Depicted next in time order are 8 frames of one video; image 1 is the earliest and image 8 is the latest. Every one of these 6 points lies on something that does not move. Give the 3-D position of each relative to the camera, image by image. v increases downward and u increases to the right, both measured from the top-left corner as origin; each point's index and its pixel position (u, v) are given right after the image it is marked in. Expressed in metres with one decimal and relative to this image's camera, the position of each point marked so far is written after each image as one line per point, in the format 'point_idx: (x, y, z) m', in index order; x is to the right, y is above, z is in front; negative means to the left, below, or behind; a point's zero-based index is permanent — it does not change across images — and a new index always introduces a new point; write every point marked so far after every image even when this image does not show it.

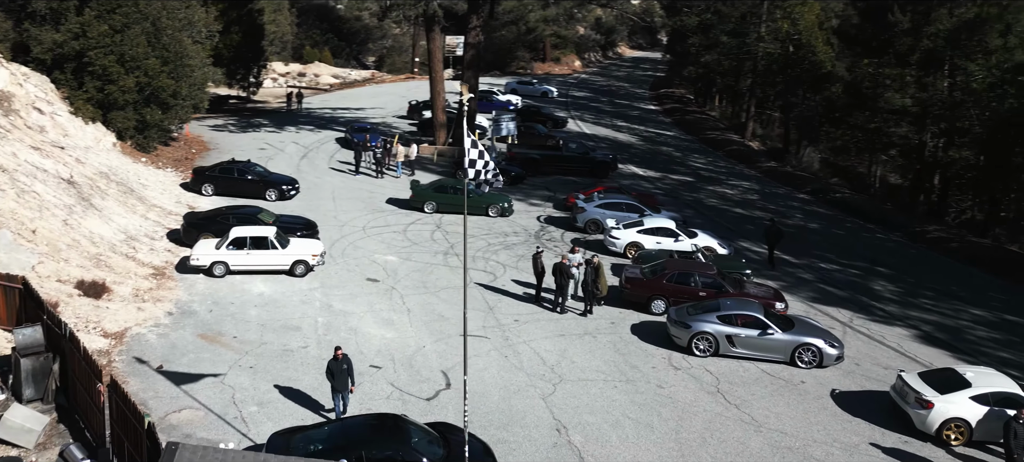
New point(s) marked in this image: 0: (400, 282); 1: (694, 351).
0: (-2.4, -1.1, +16.1) m
1: (+3.4, -2.2, +13.9) m
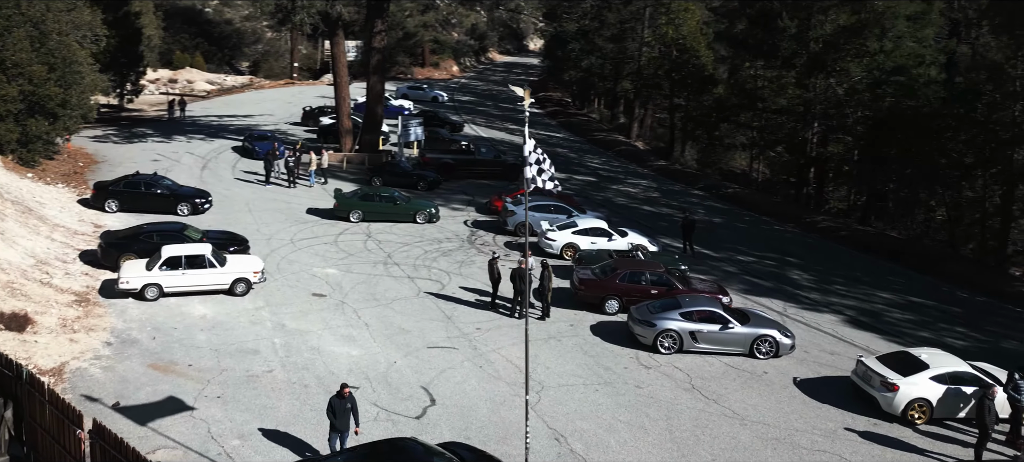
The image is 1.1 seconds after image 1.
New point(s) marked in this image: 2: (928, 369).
0: (-3.3, -1.3, +15.3) m
1: (+2.7, -2.2, +14.1) m
2: (+6.9, -2.3, +12.5) m
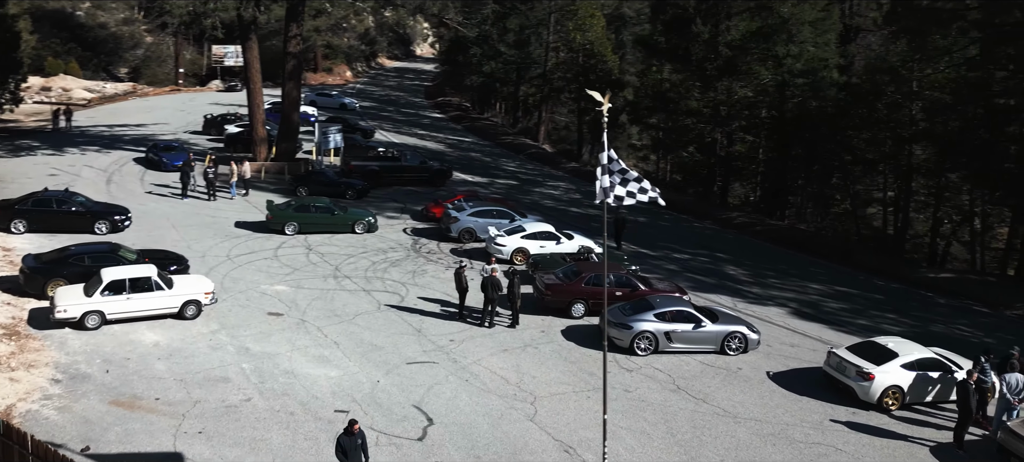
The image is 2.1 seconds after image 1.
0: (-3.9, -1.6, +14.4) m
1: (+2.3, -2.2, +14.0) m
2: (+6.6, -2.1, +13.0) m
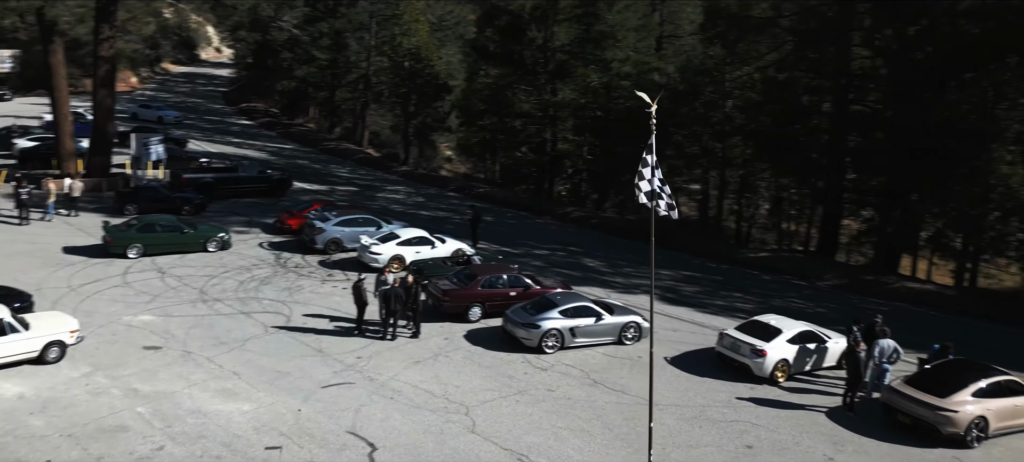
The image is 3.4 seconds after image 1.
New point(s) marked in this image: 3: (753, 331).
0: (-5.5, -1.9, +13.0) m
1: (+0.6, -2.2, +14.1) m
2: (+5.0, -1.9, +14.2) m
3: (+4.5, -1.8, +14.4) m
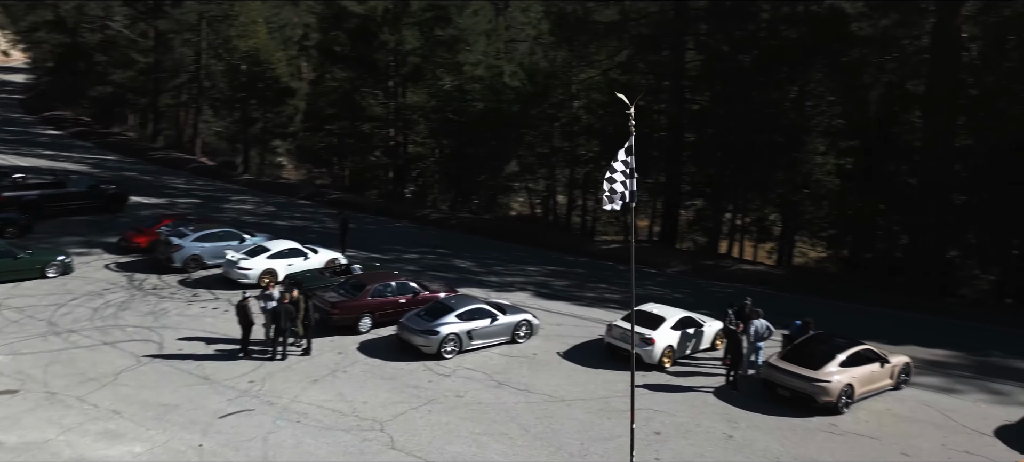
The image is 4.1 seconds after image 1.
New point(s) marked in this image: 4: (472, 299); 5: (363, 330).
0: (-7.1, -2.3, +11.6) m
1: (-1.3, -2.3, +13.9) m
2: (+3.0, -1.7, +14.9) m
3: (+2.5, -1.7, +15.0) m
4: (-0.8, -1.3, +14.6) m
5: (-2.9, -2.0, +15.0) m
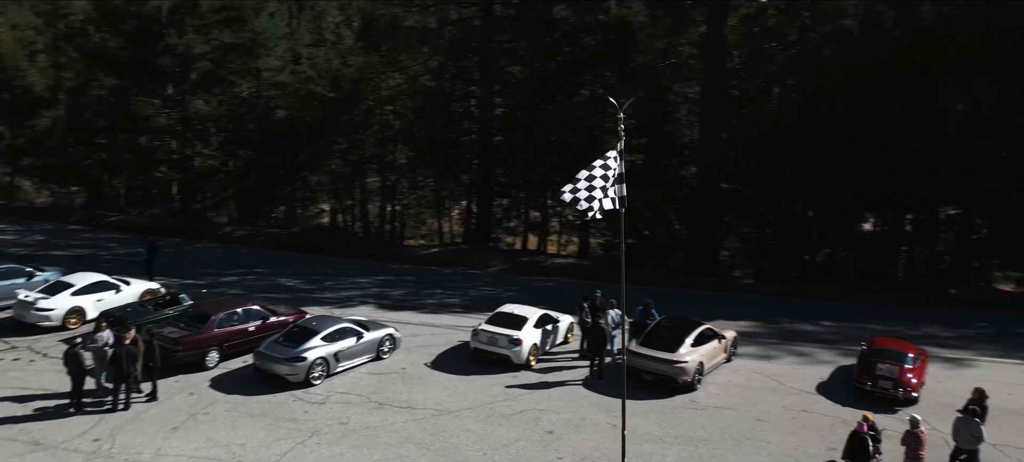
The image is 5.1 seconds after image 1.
0: (-8.4, -3.0, +9.2) m
1: (-3.4, -2.6, +13.0) m
2: (+0.3, -1.8, +15.1) m
3: (-0.2, -1.8, +15.1) m
4: (-3.2, -1.6, +13.8) m
5: (-5.4, -2.4, +13.6) m
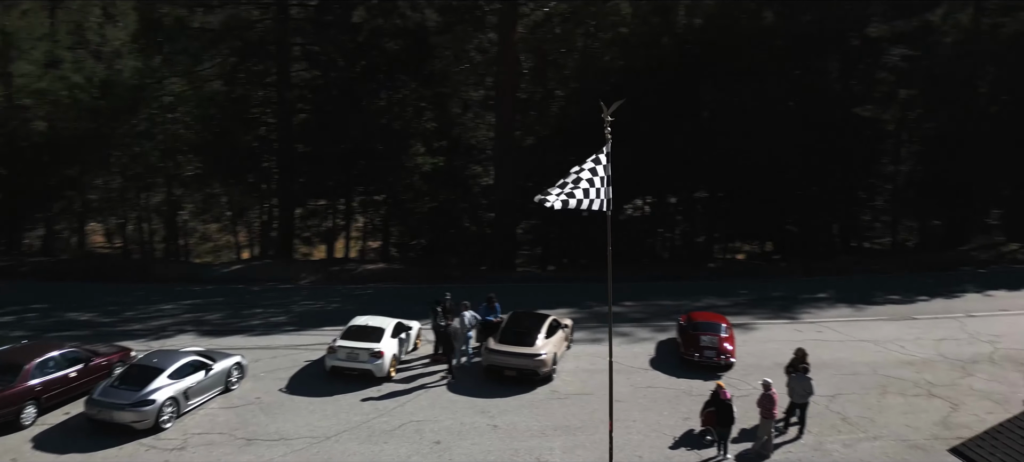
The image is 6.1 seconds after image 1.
0: (-9.0, -3.7, +6.6) m
1: (-5.4, -3.0, +11.6) m
2: (-2.5, -1.9, +14.7) m
3: (-3.0, -2.0, +14.6) m
4: (-5.5, -2.0, +12.5) m
5: (-7.4, -3.0, +11.7) m
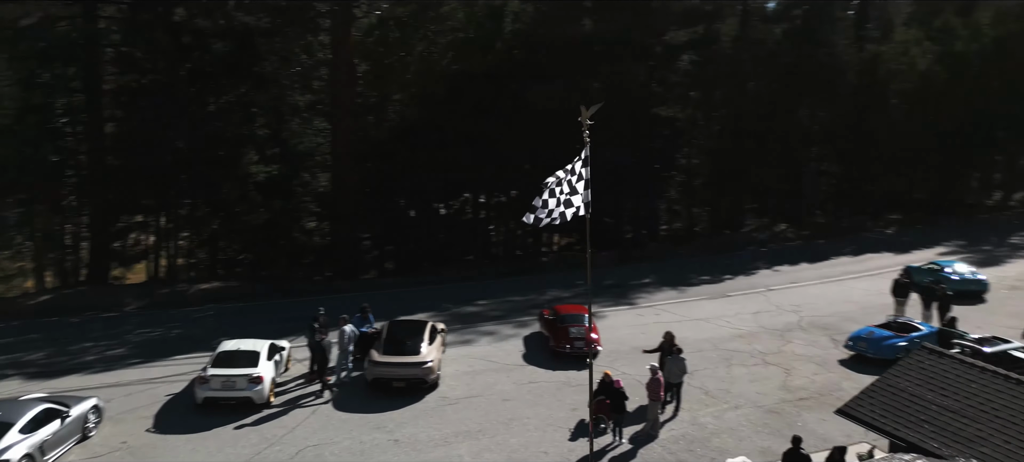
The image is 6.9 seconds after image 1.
0: (-8.8, -4.3, +4.3) m
1: (-6.6, -3.4, +10.1) m
2: (-4.6, -2.2, +13.8) m
3: (-5.0, -2.3, +13.5) m
4: (-7.0, -2.5, +10.9) m
5: (-8.6, -3.5, +9.6) m
